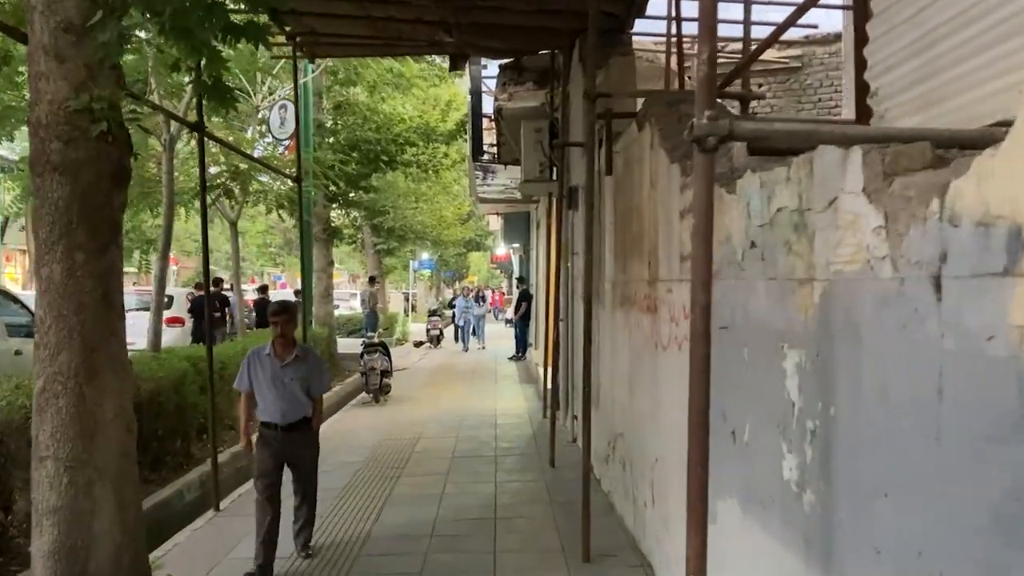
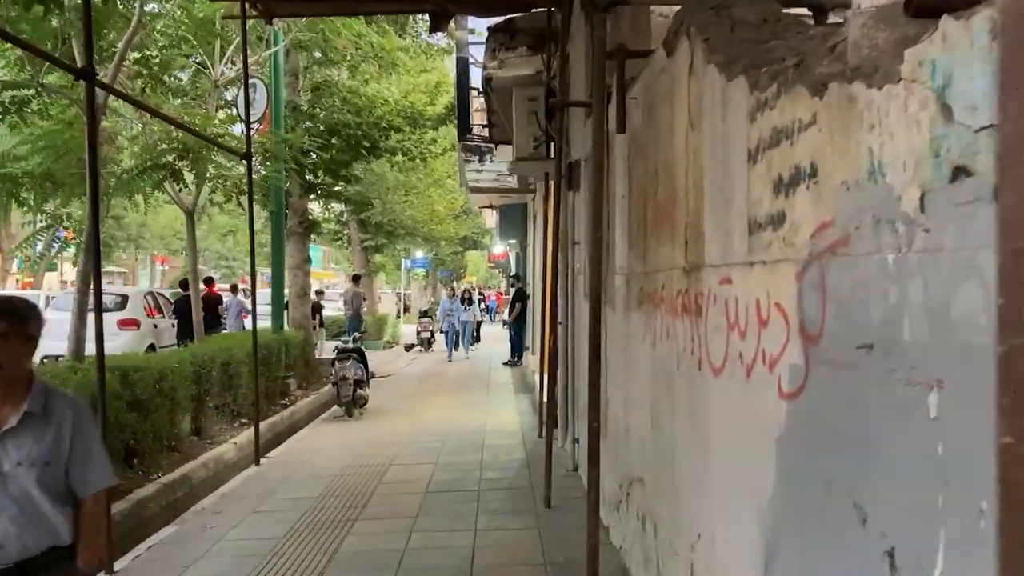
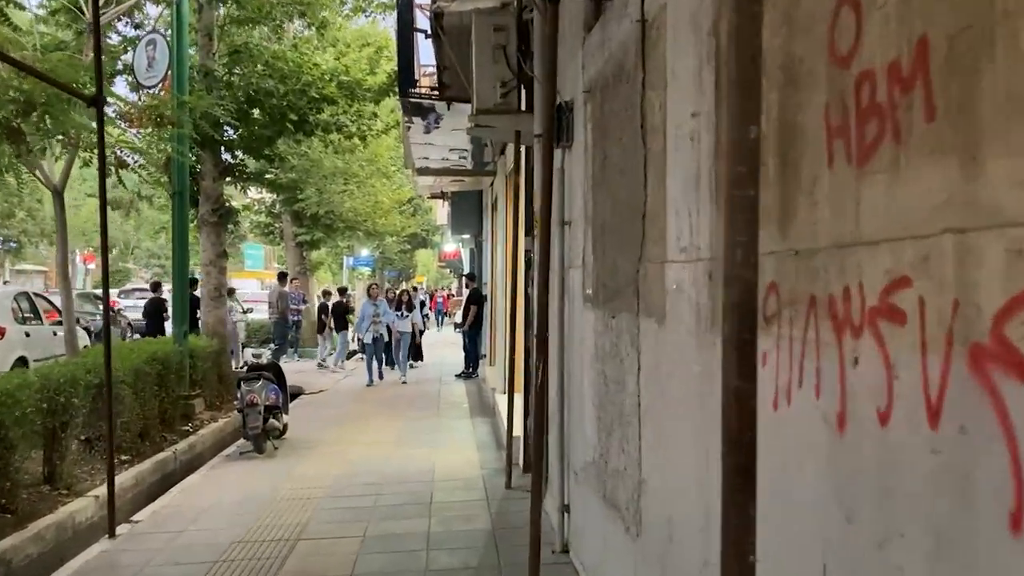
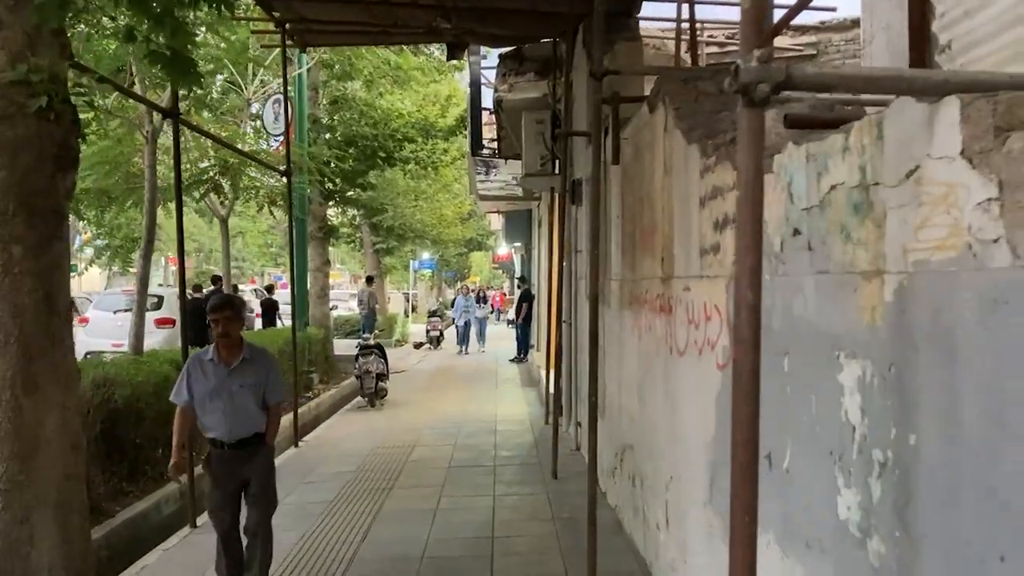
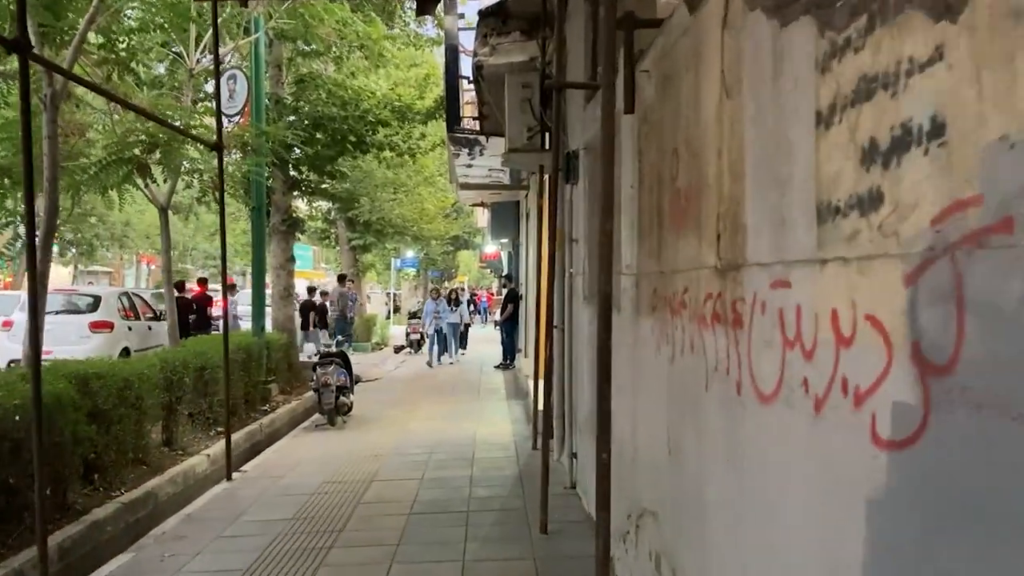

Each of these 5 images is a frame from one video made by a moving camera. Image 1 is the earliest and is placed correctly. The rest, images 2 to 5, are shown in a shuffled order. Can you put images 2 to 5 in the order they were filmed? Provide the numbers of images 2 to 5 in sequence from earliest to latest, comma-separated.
4, 2, 5, 3
